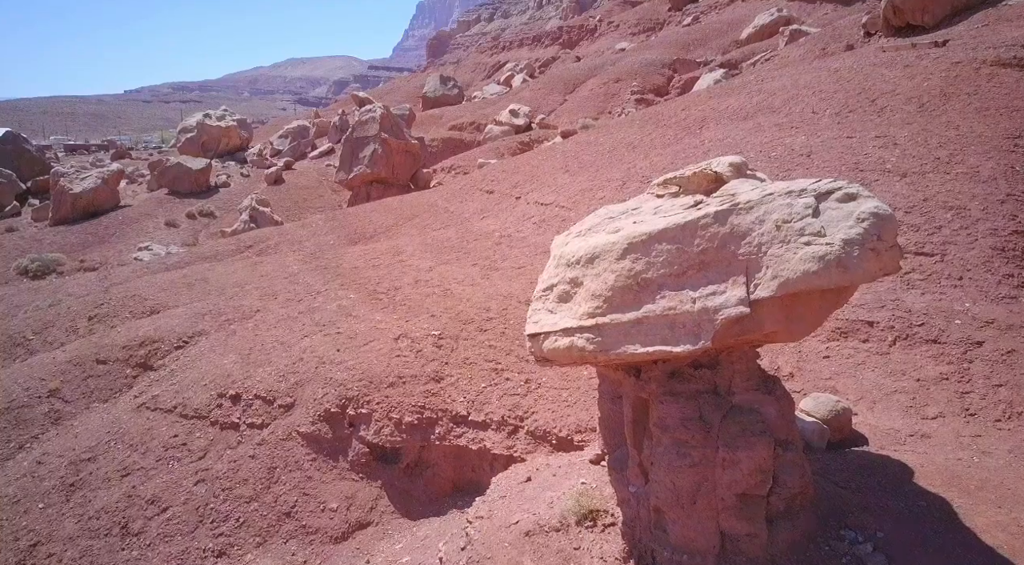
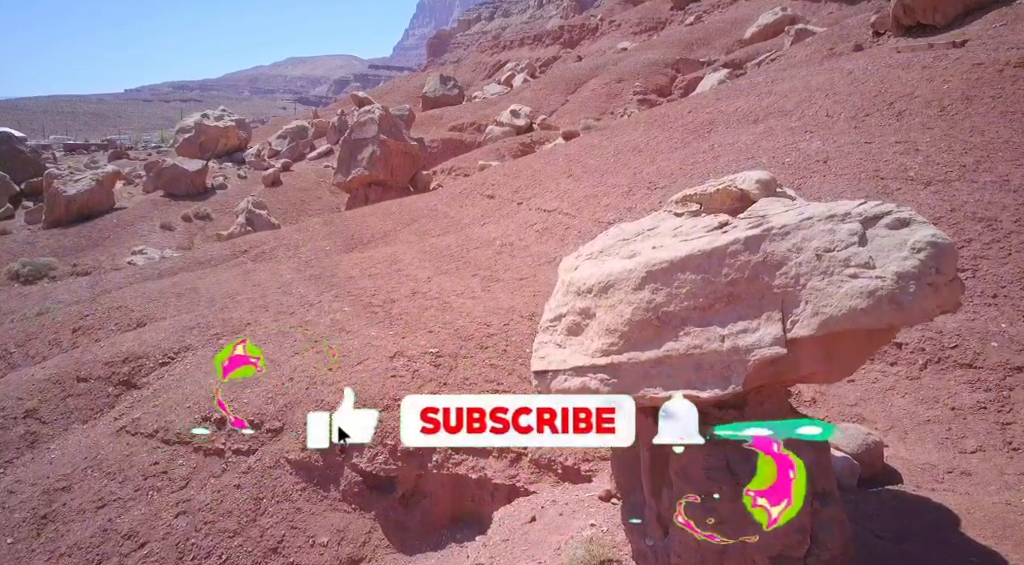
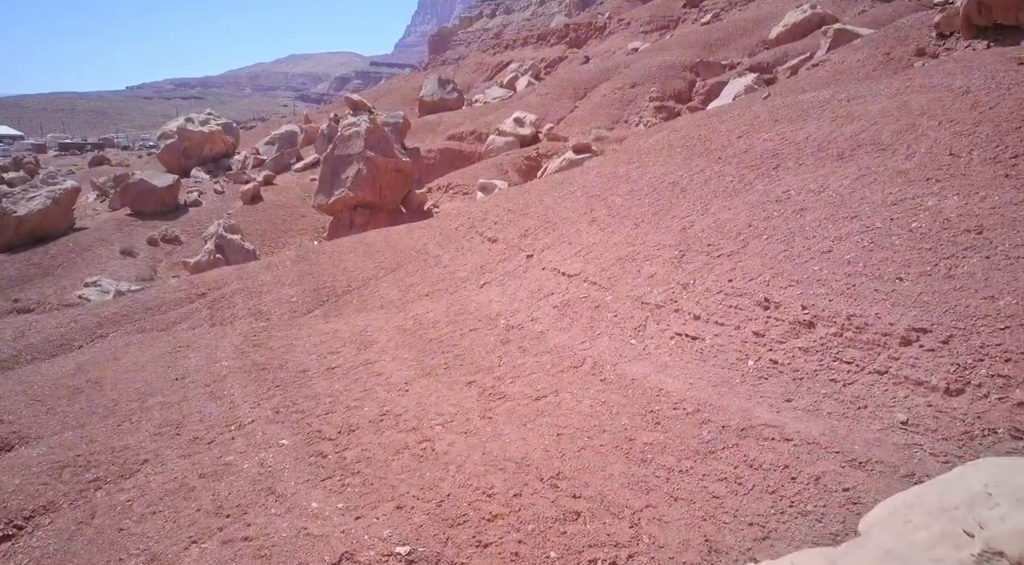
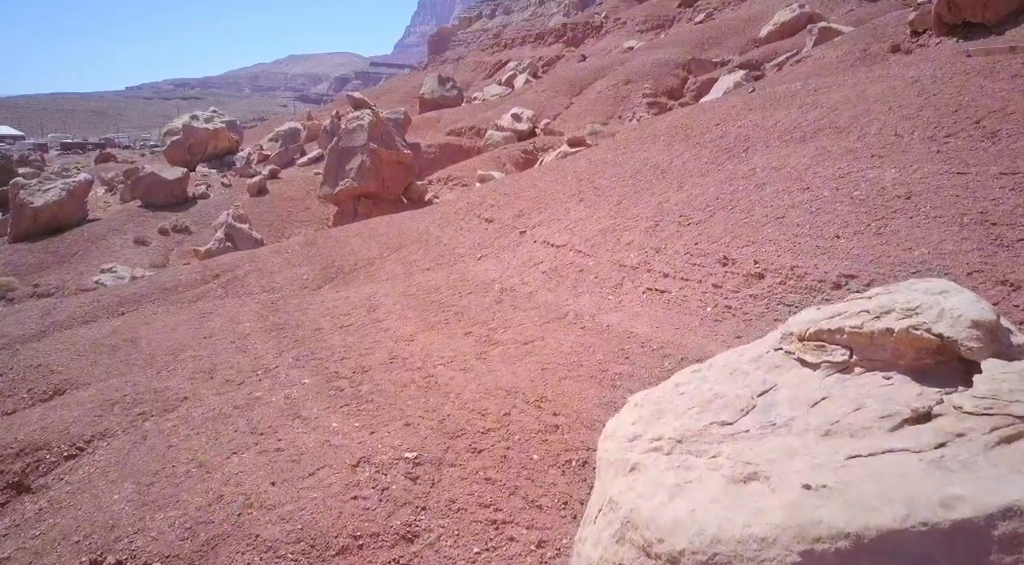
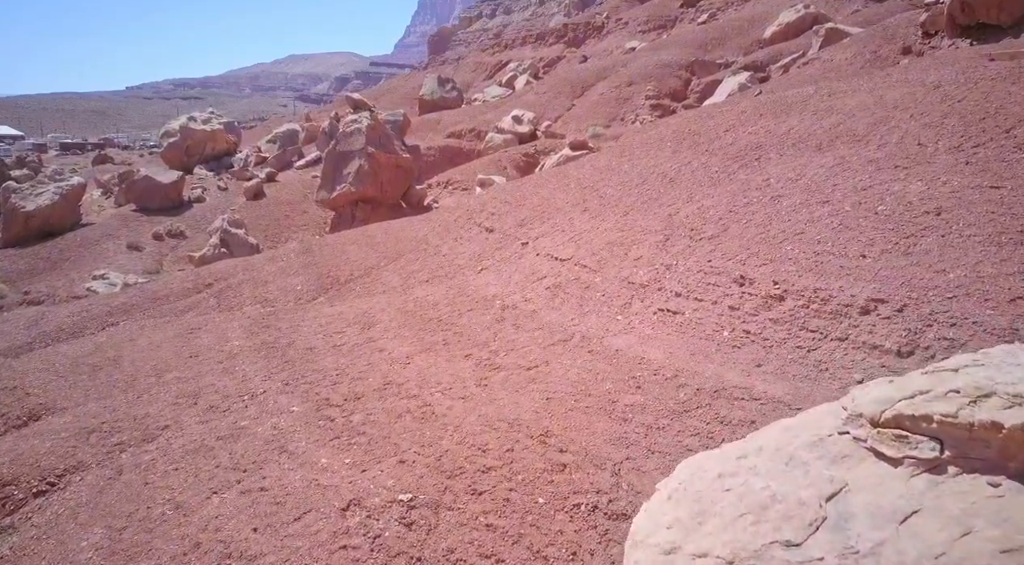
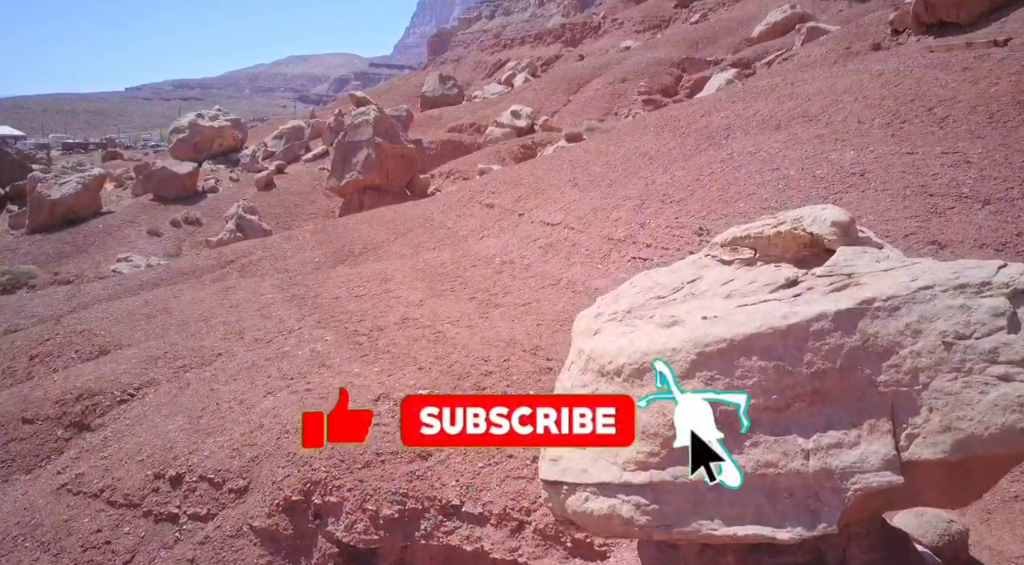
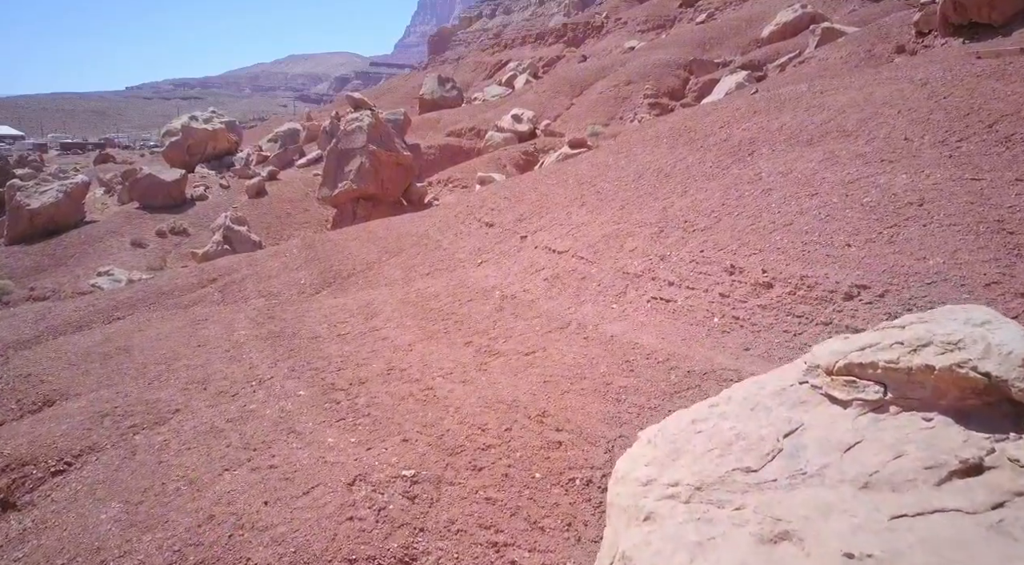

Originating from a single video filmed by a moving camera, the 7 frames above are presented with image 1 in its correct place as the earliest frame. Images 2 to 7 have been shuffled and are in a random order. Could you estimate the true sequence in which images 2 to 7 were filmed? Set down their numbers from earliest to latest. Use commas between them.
2, 6, 4, 7, 5, 3
